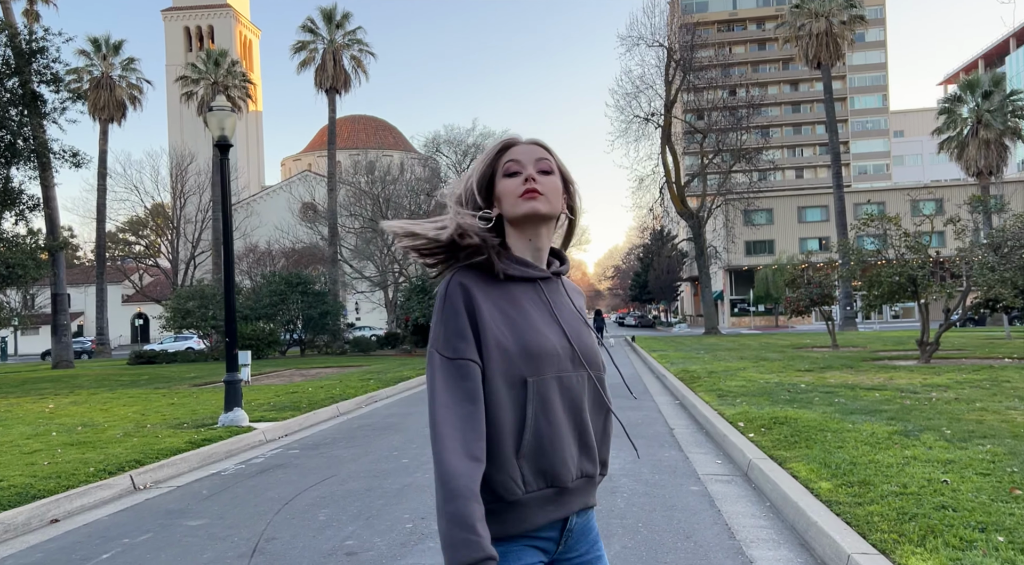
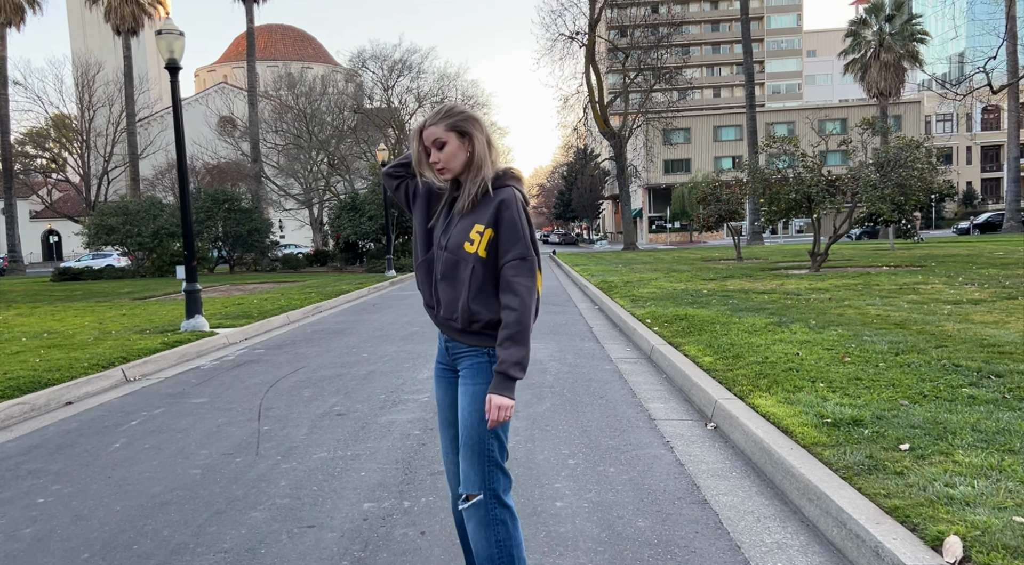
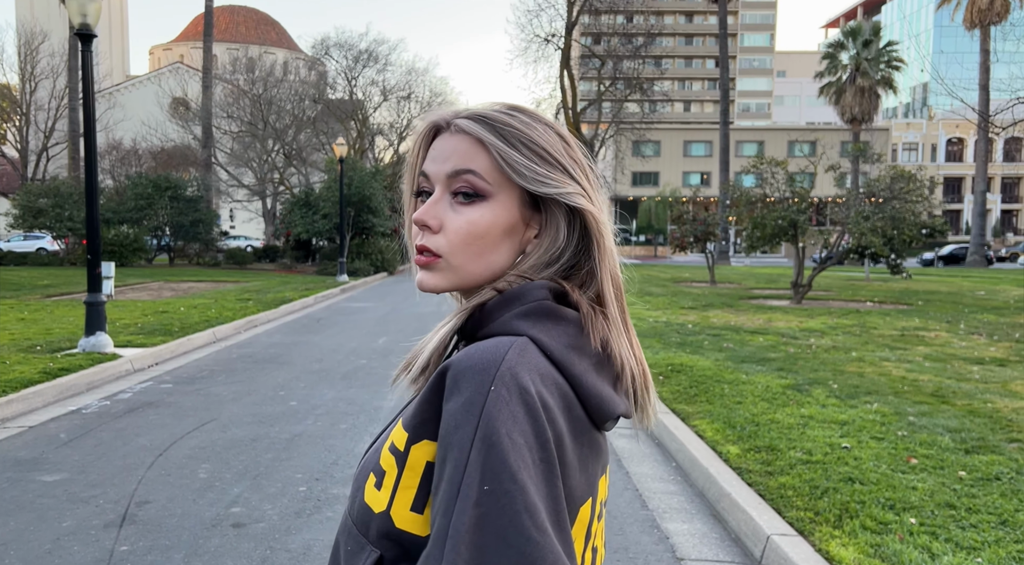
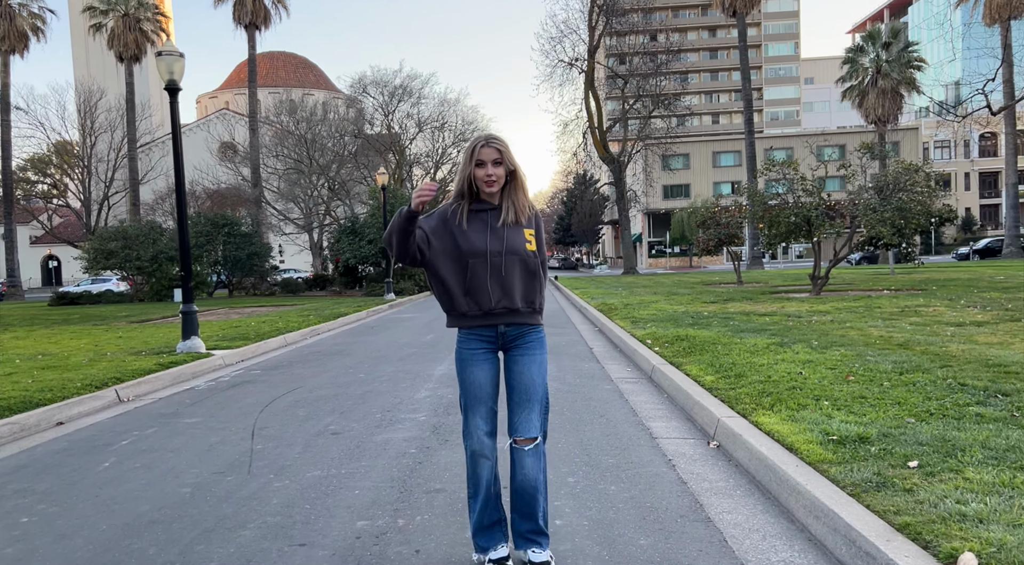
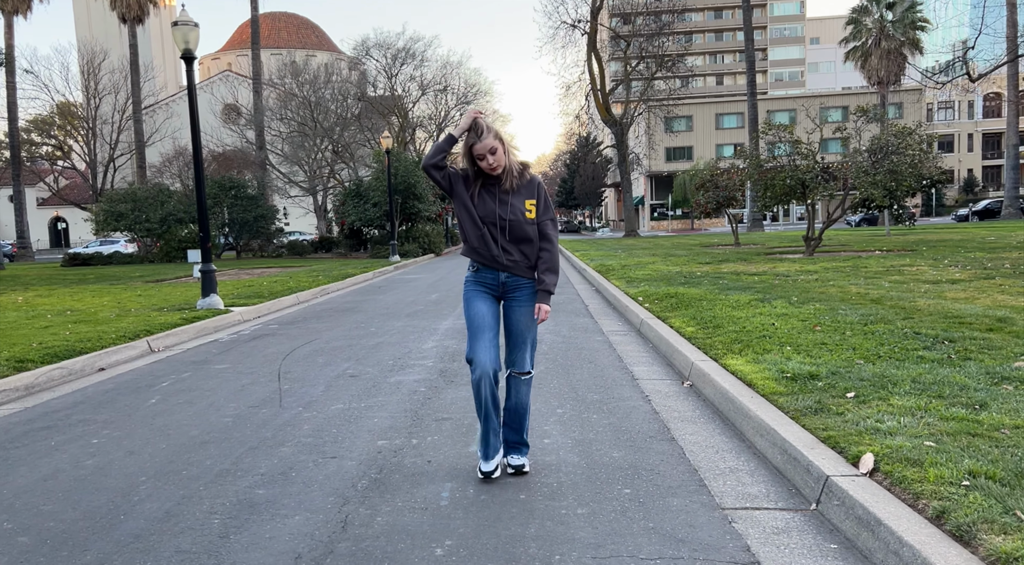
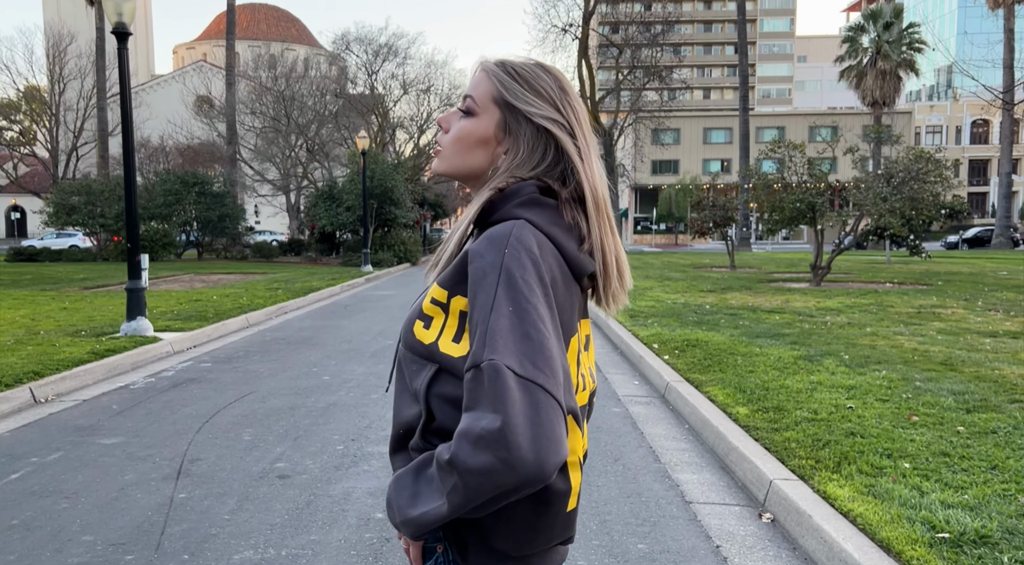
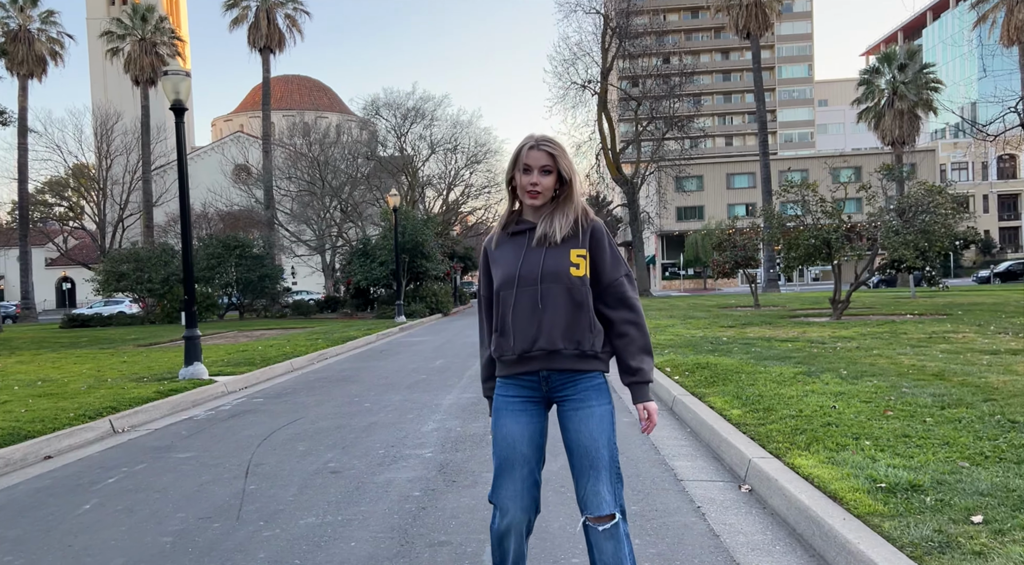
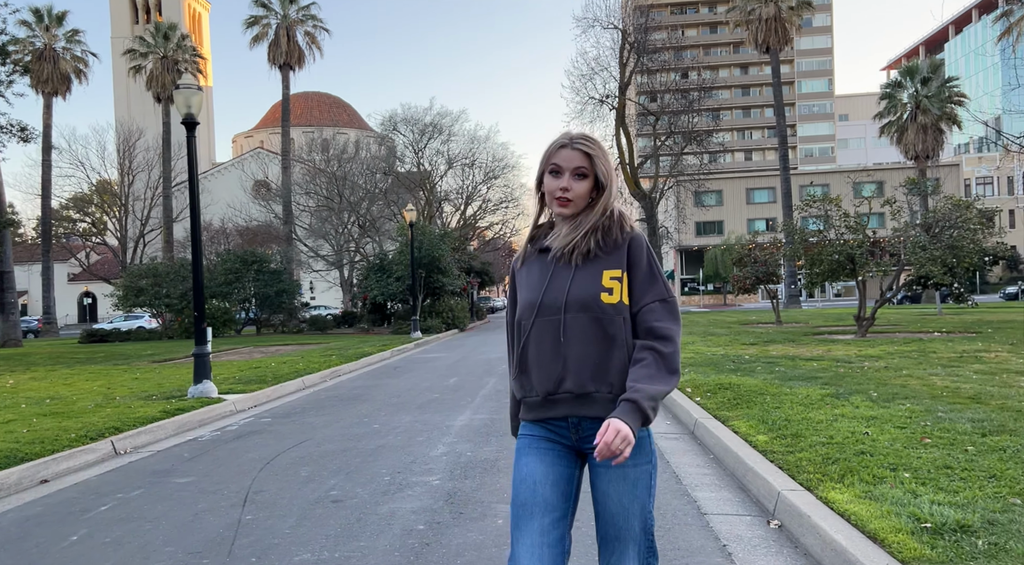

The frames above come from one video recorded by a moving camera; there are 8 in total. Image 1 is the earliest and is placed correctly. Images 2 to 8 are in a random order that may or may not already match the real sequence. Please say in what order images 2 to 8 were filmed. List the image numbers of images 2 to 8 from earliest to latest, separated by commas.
8, 7, 4, 5, 2, 6, 3
